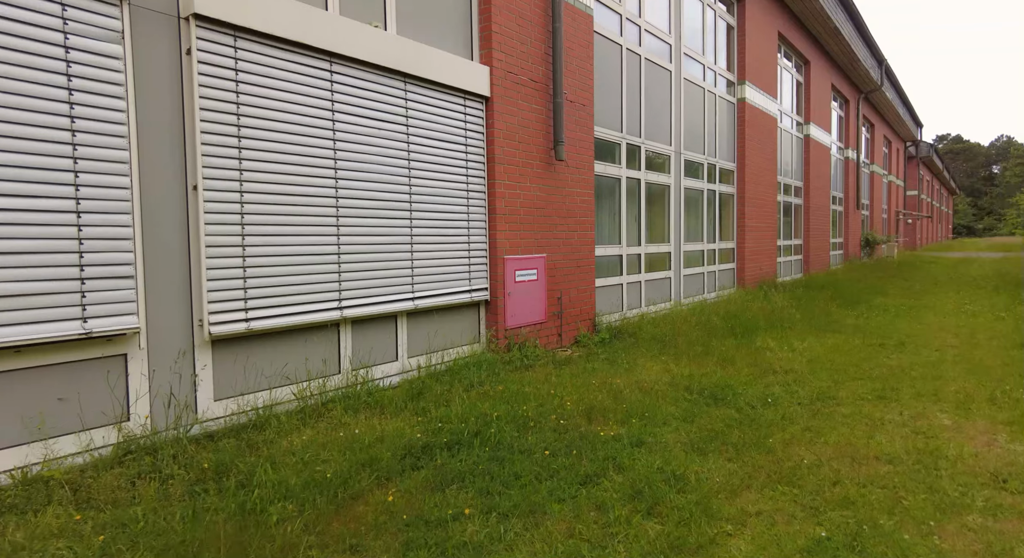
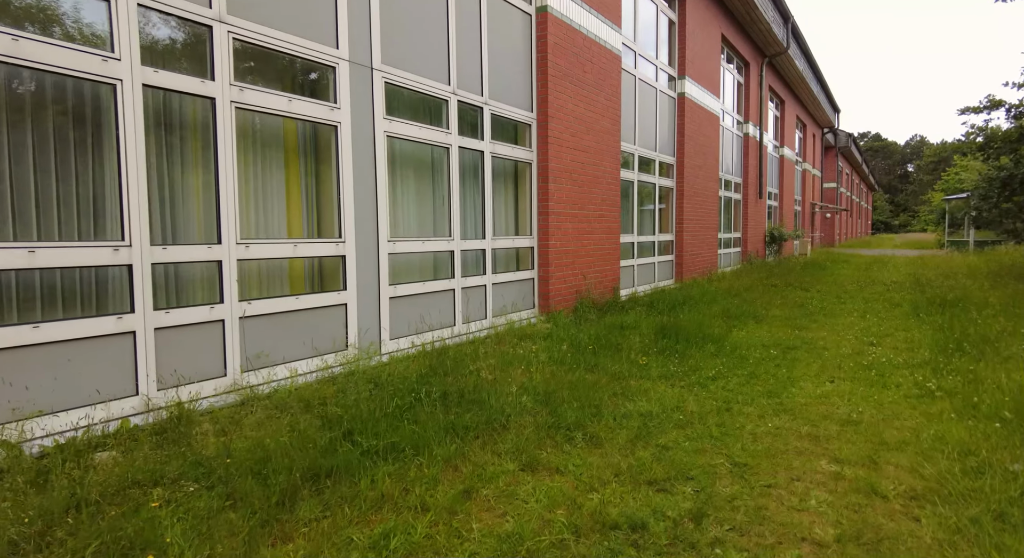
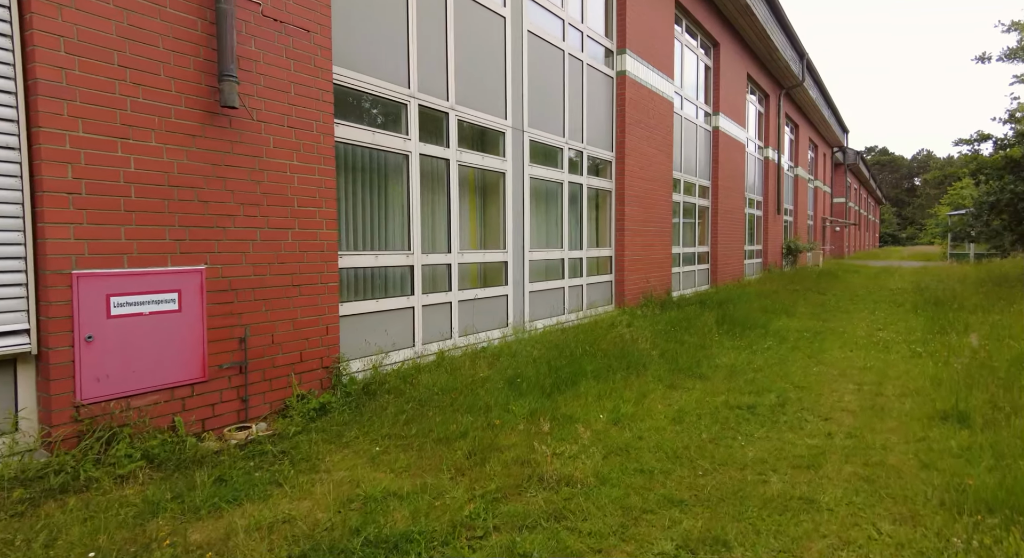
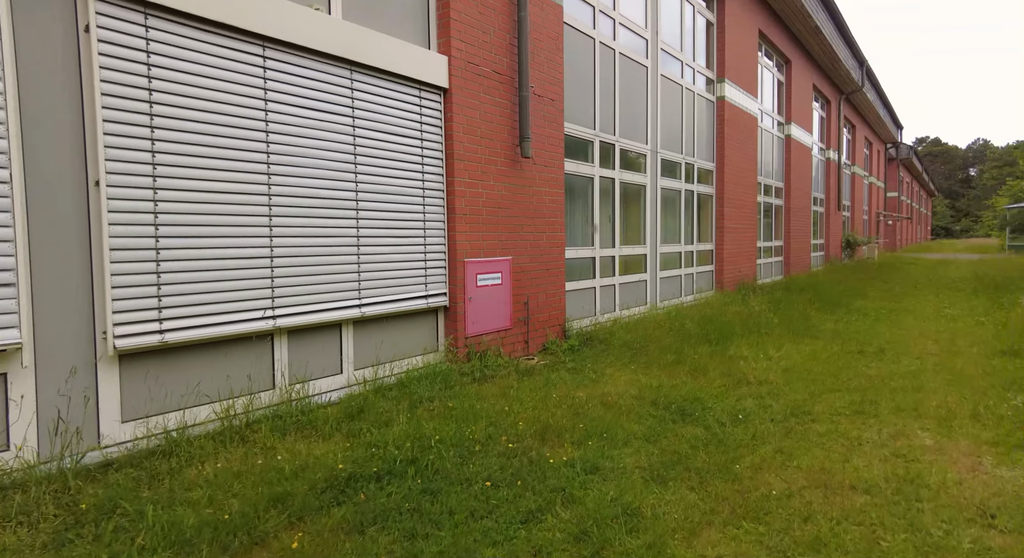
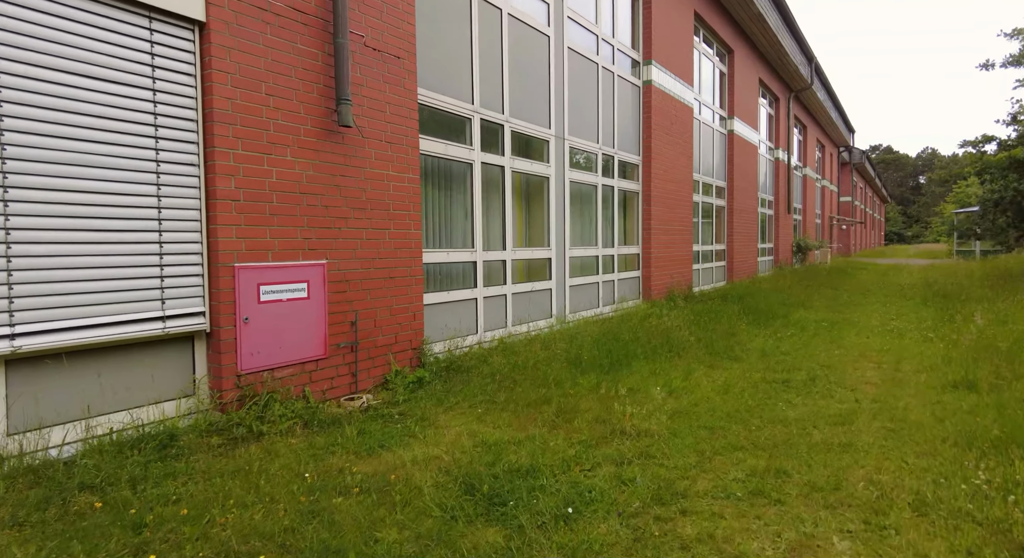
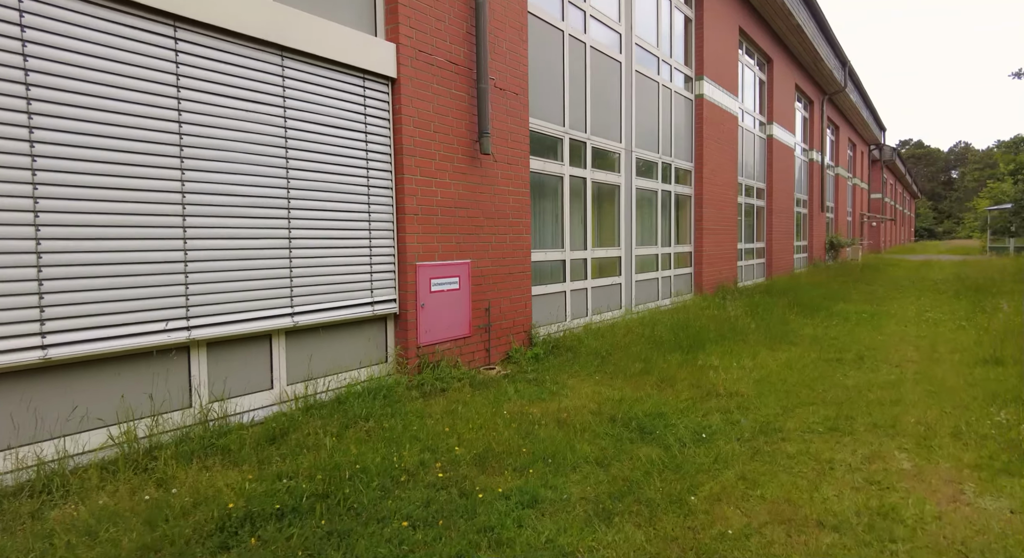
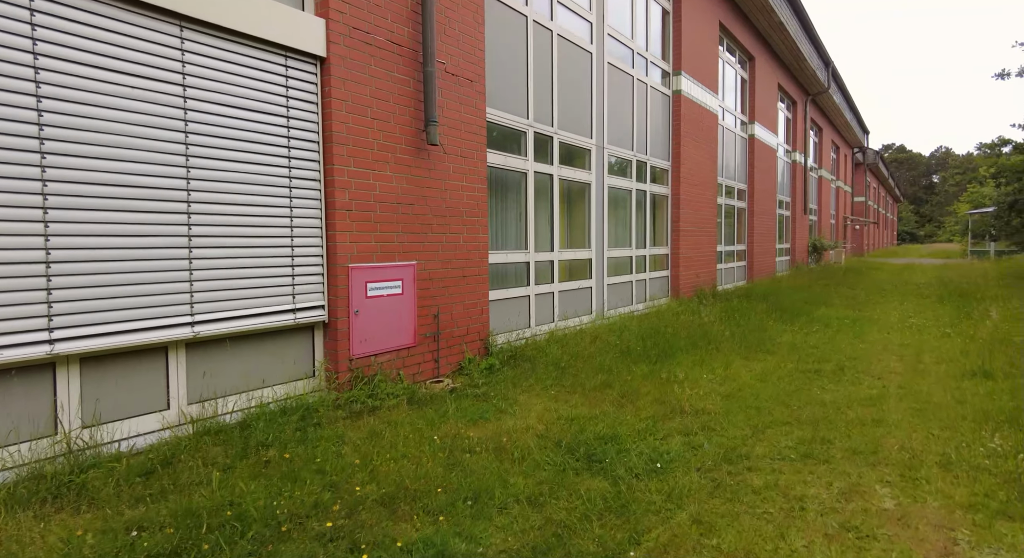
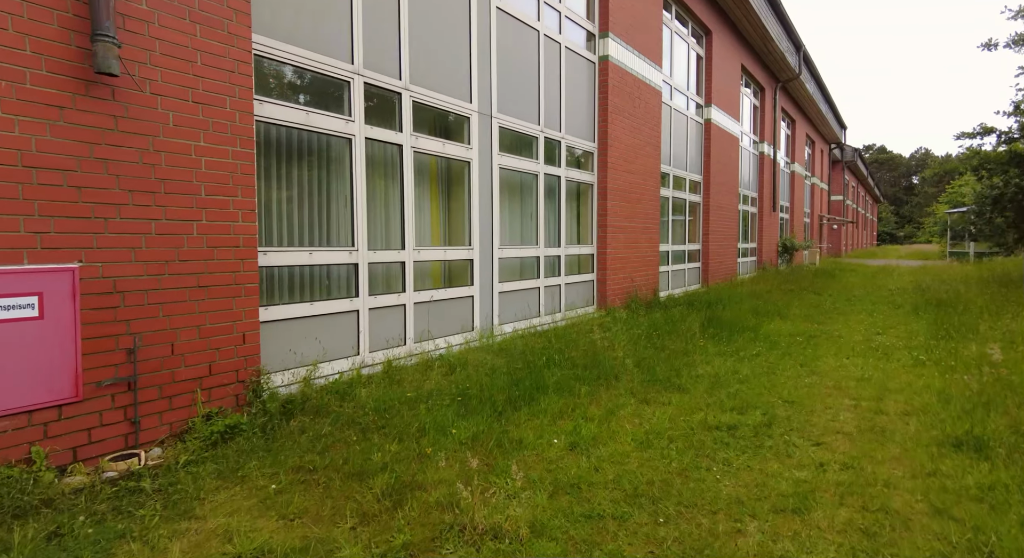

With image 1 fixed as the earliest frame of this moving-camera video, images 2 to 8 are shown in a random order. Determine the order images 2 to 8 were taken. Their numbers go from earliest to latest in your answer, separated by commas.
4, 6, 7, 5, 3, 8, 2
